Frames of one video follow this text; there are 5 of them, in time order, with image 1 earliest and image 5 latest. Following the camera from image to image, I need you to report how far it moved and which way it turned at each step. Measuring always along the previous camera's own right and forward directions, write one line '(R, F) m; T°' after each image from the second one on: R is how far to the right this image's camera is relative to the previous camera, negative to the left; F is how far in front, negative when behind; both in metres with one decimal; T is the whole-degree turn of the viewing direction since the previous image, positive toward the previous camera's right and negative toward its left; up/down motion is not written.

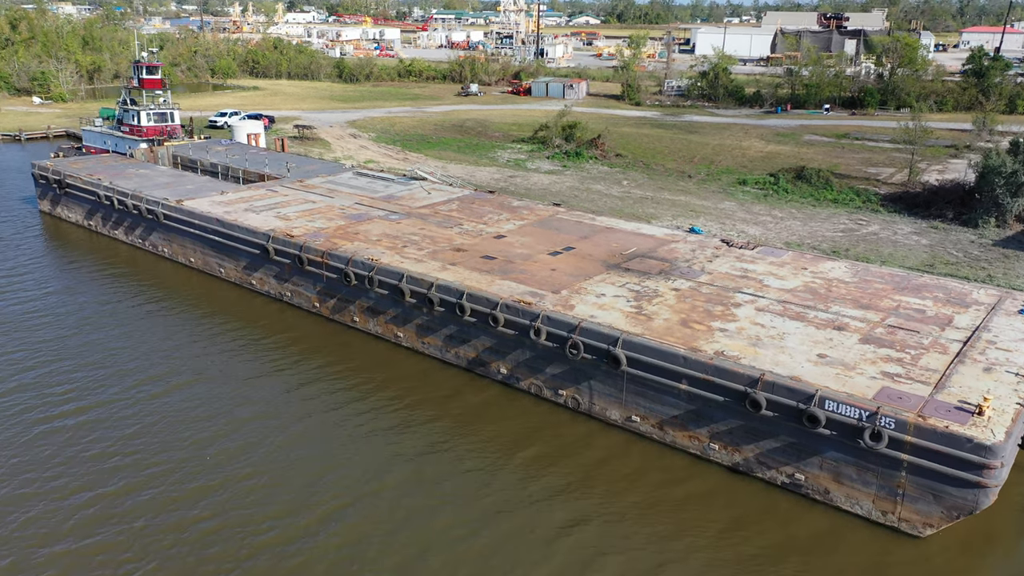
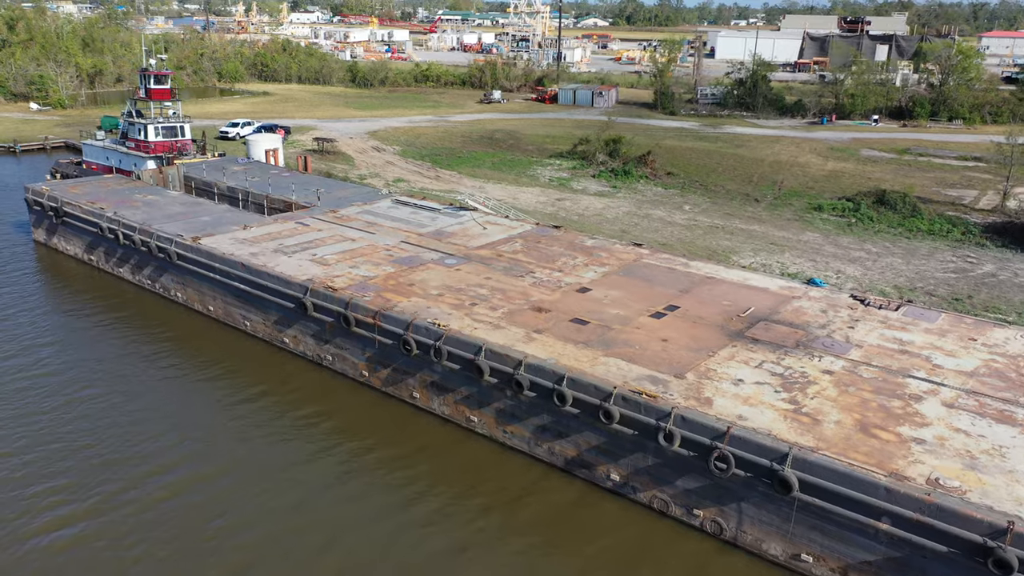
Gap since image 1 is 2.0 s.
(-1.6, +3.1) m; 0°
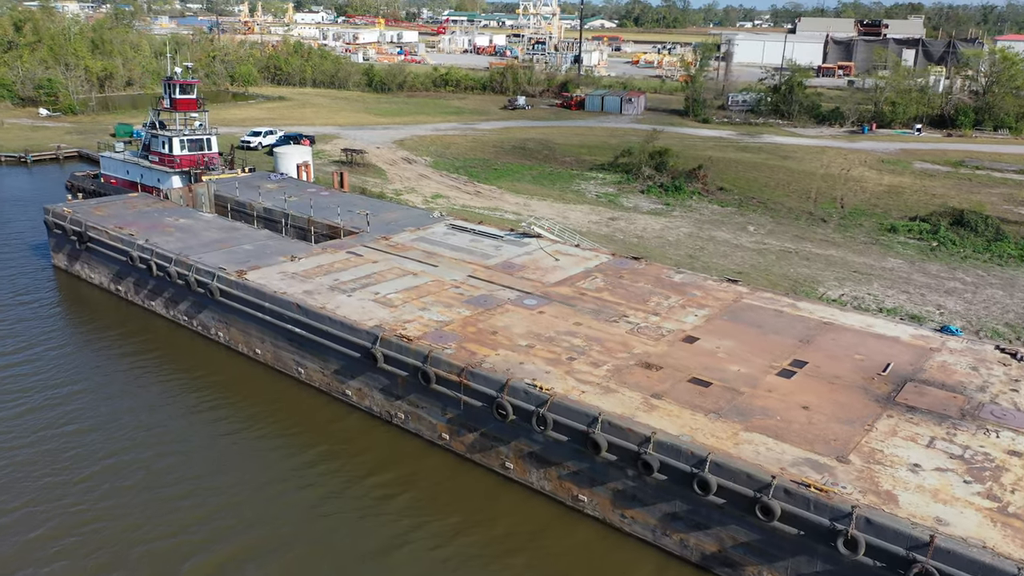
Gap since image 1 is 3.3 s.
(-1.6, +1.8) m; 0°
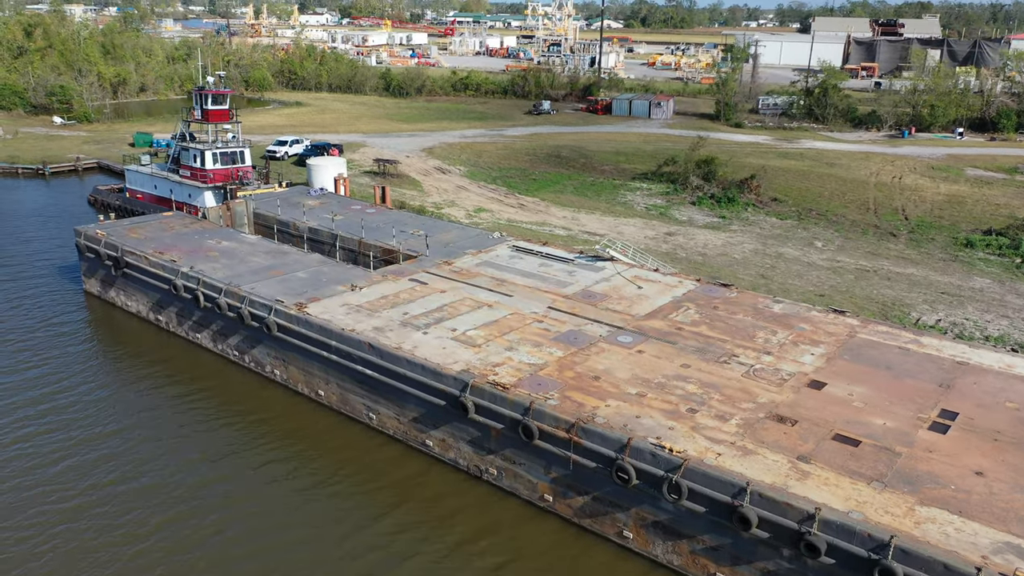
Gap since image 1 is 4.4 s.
(-1.5, +1.4) m; 0°
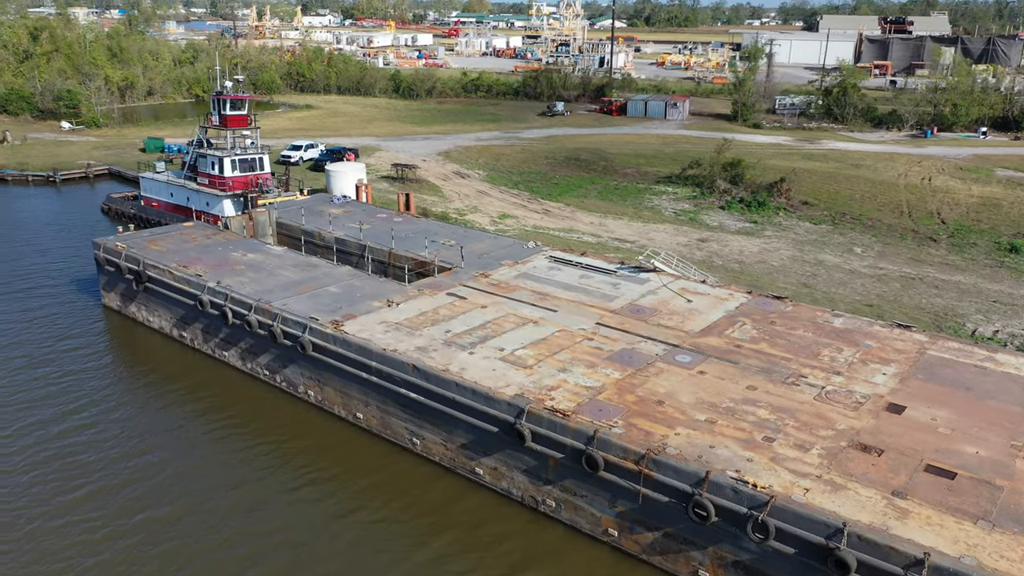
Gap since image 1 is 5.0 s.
(-0.8, +0.7) m; 0°
